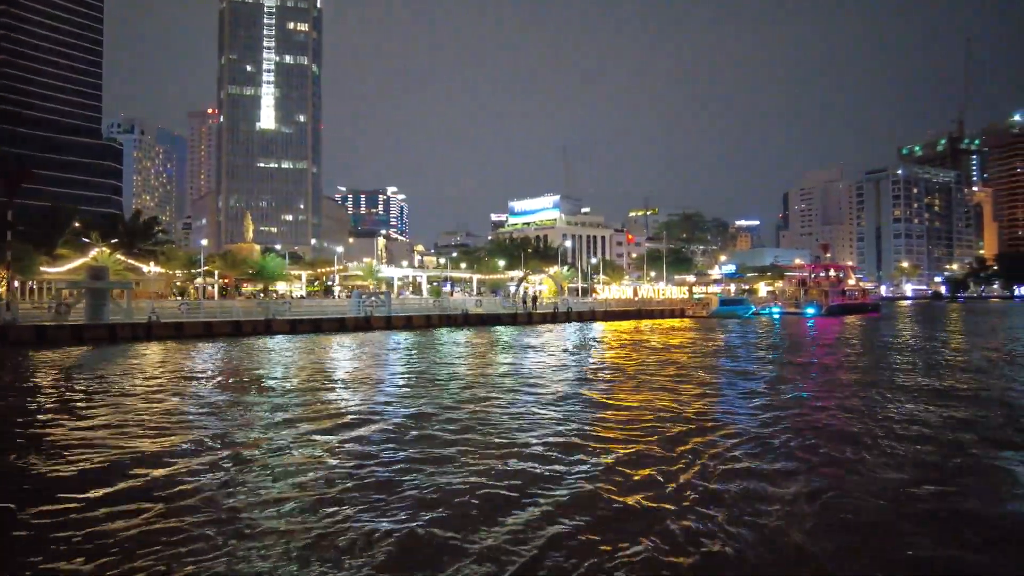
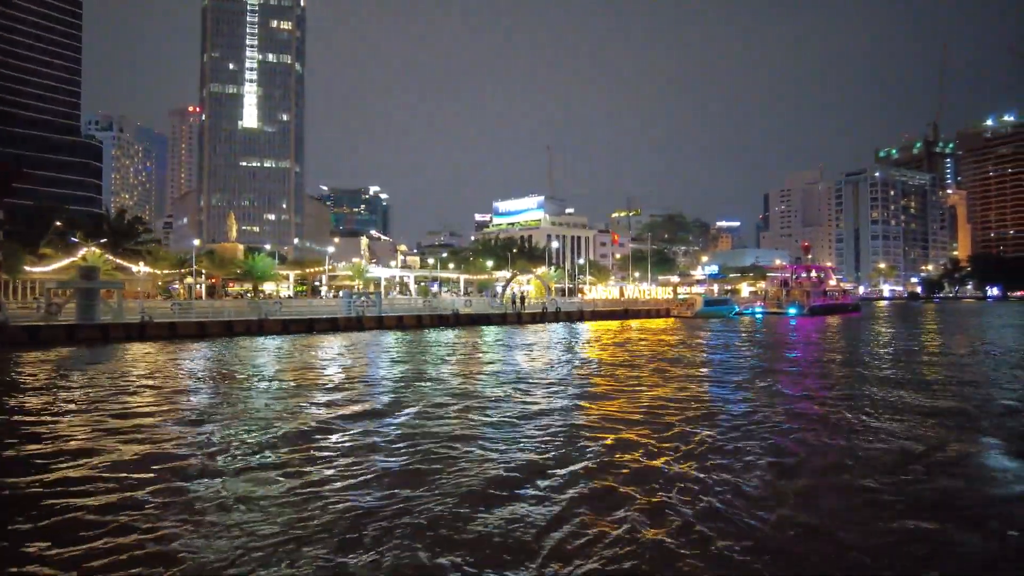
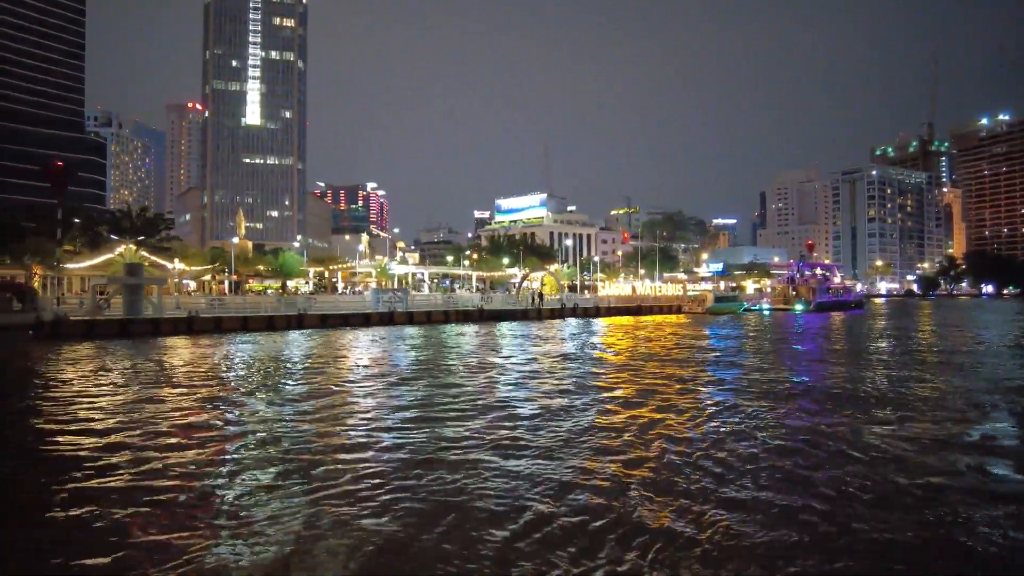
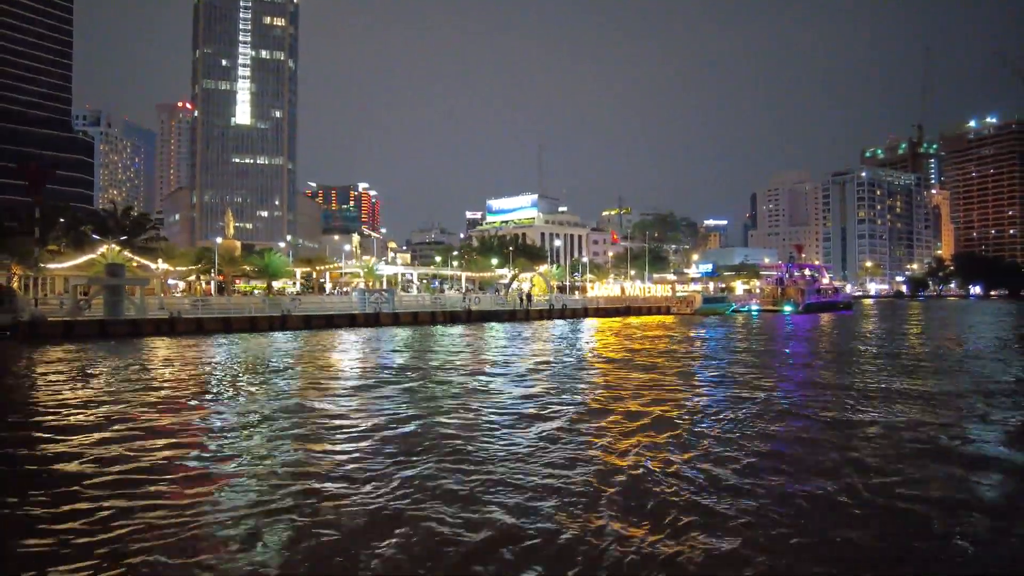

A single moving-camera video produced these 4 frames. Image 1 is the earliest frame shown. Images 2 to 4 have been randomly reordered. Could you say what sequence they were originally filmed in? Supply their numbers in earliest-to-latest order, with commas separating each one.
2, 4, 3
